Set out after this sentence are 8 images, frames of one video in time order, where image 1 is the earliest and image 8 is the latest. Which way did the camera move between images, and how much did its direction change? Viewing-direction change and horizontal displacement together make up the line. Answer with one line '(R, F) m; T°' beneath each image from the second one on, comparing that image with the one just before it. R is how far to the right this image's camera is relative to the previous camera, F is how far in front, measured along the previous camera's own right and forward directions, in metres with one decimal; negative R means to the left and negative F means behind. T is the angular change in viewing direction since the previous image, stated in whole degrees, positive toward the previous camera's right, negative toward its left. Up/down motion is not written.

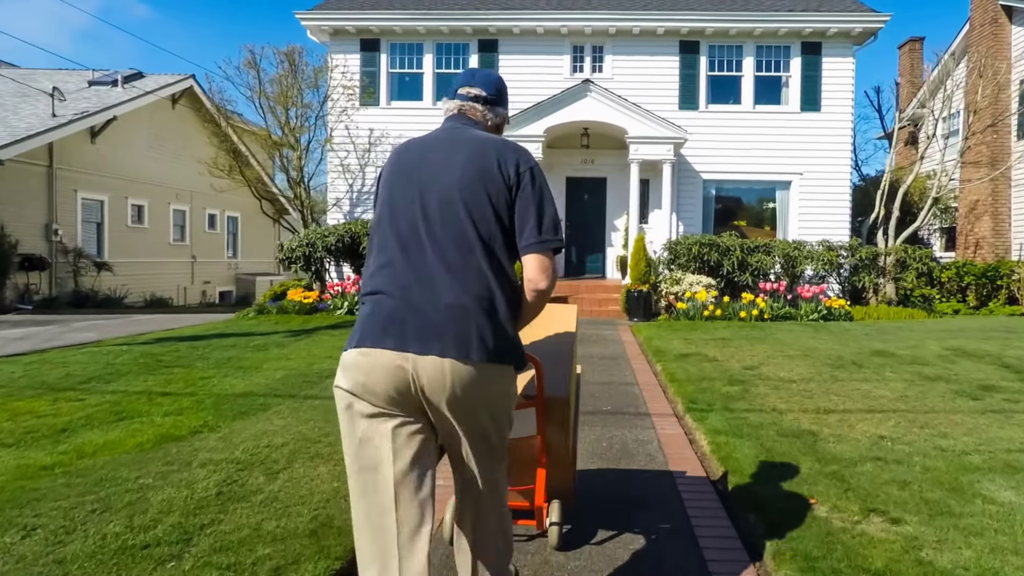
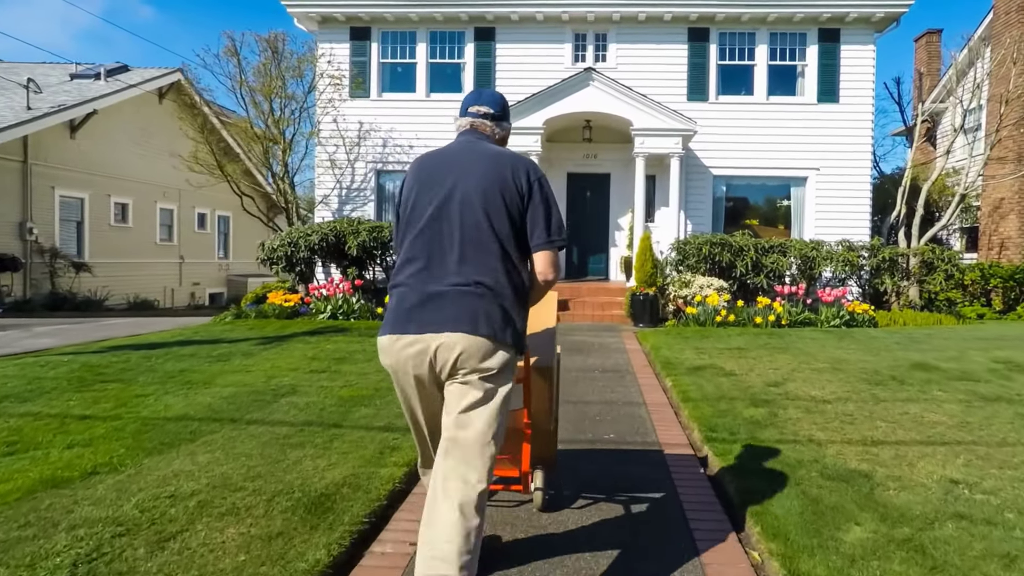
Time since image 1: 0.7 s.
(+0.2, +1.0) m; 0°
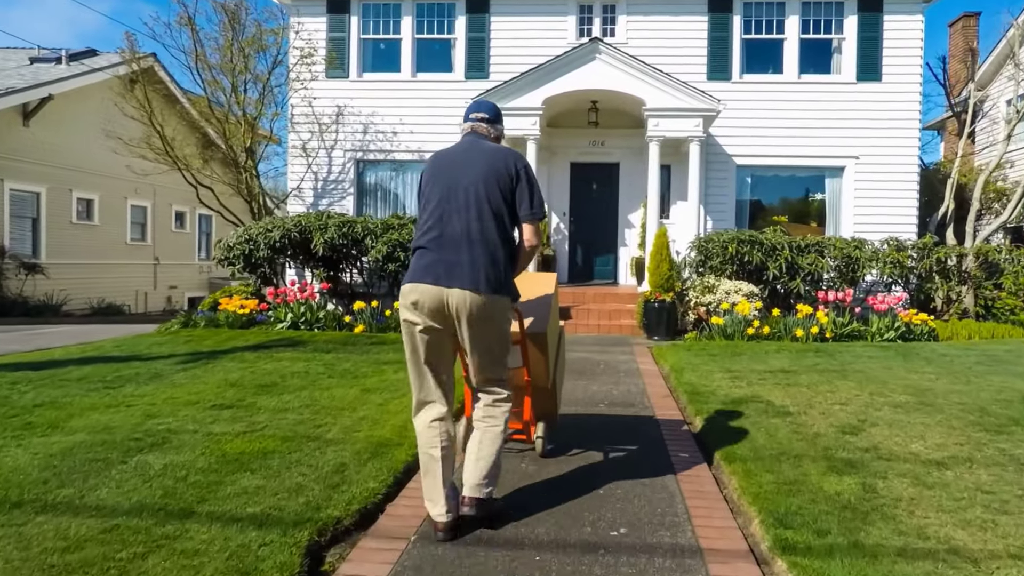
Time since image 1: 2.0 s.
(+0.3, +2.0) m; -1°
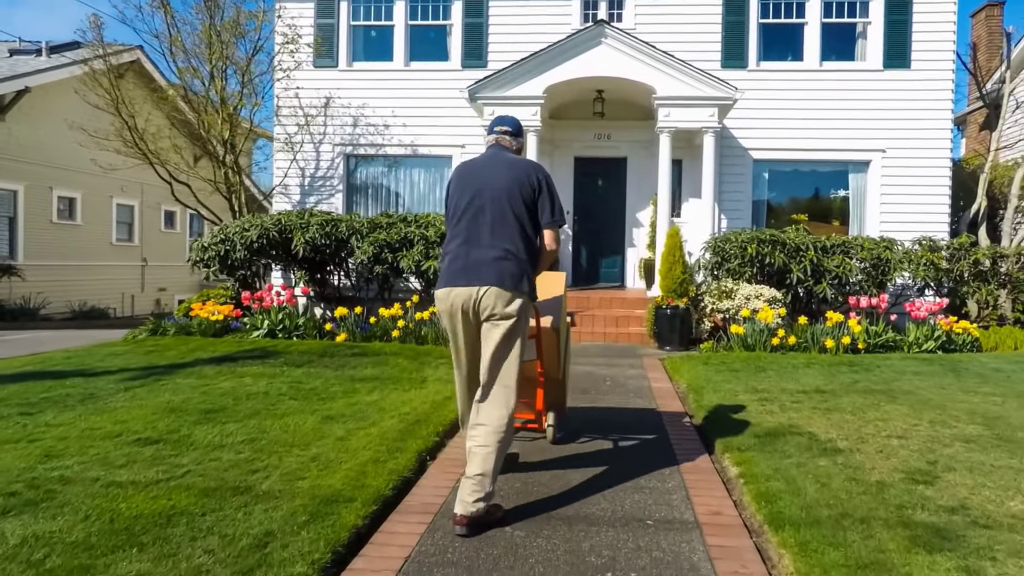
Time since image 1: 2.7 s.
(+0.1, +1.0) m; -1°
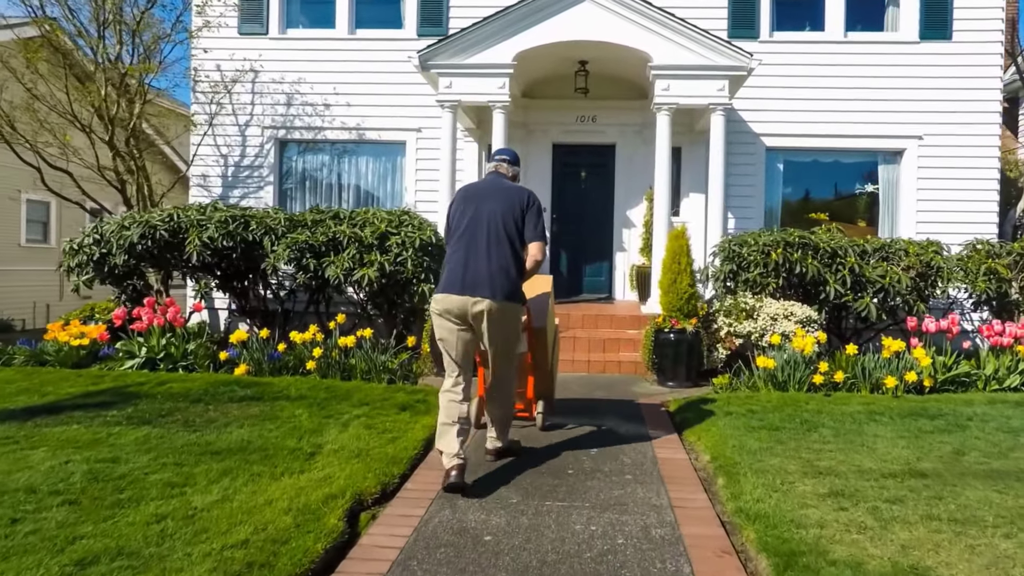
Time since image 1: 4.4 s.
(+0.4, +2.4) m; +1°
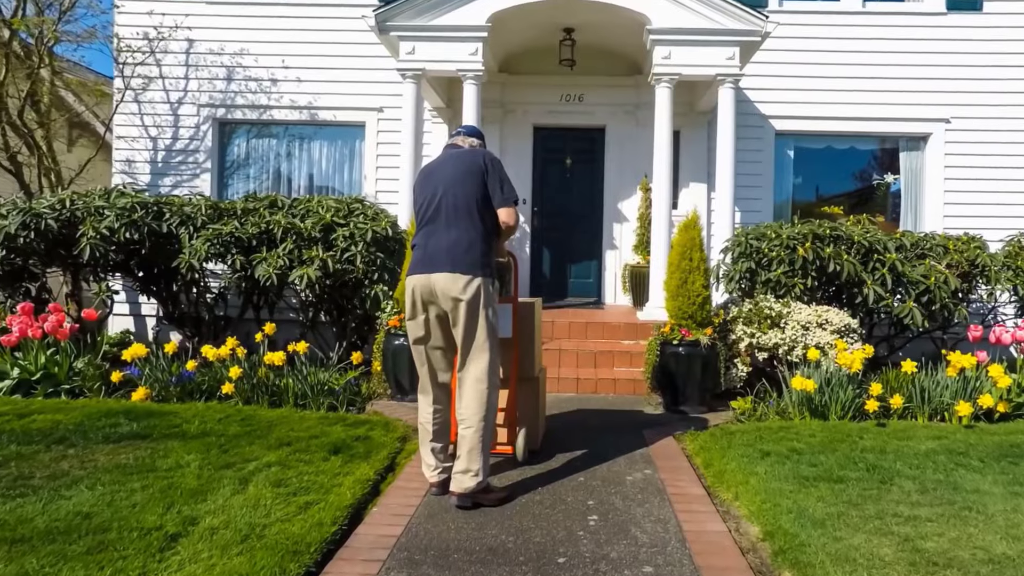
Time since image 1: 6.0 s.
(+0.1, +1.5) m; +2°
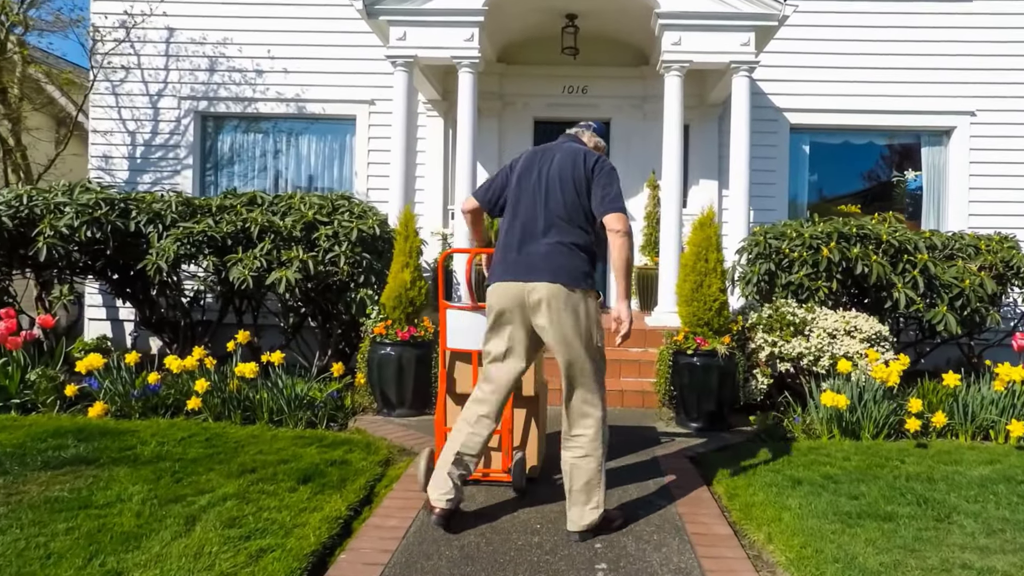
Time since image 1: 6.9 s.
(0.0, +0.6) m; 0°
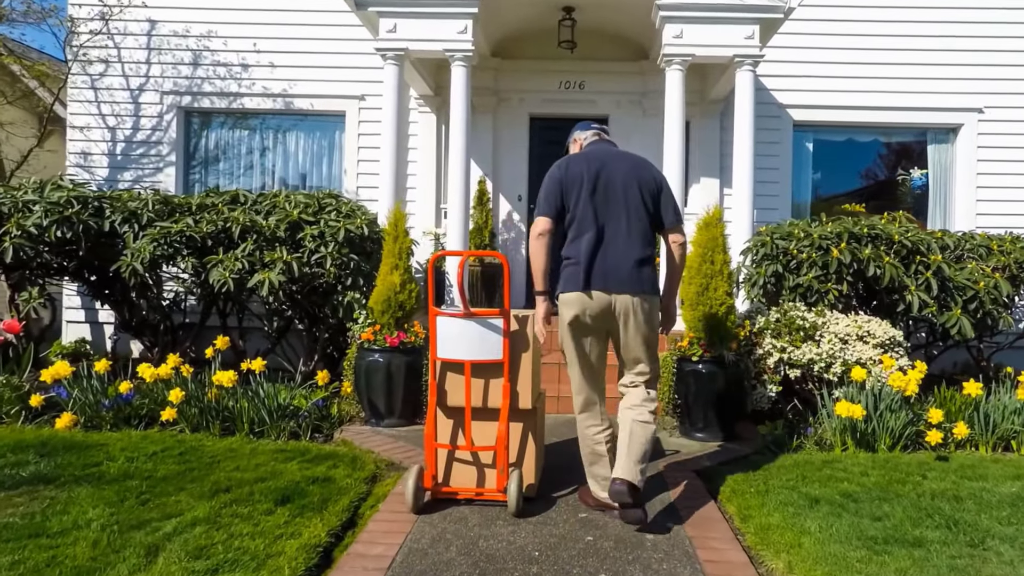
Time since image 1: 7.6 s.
(0.0, +0.3) m; +1°
